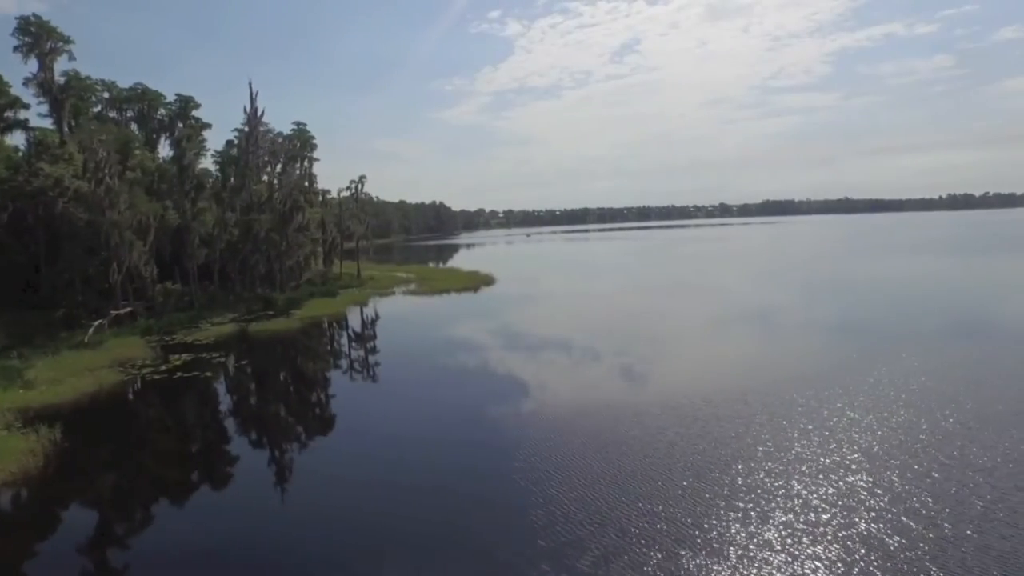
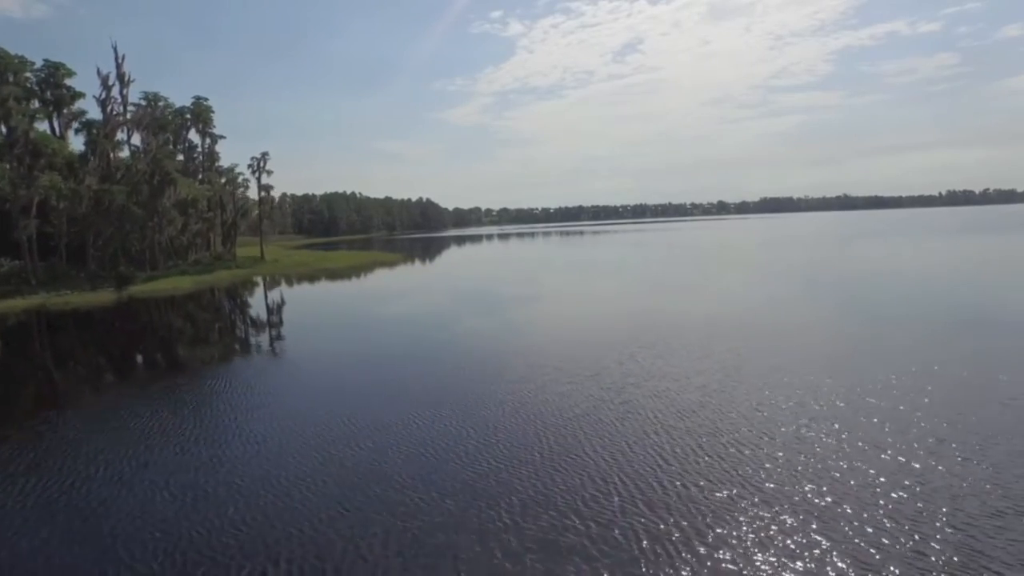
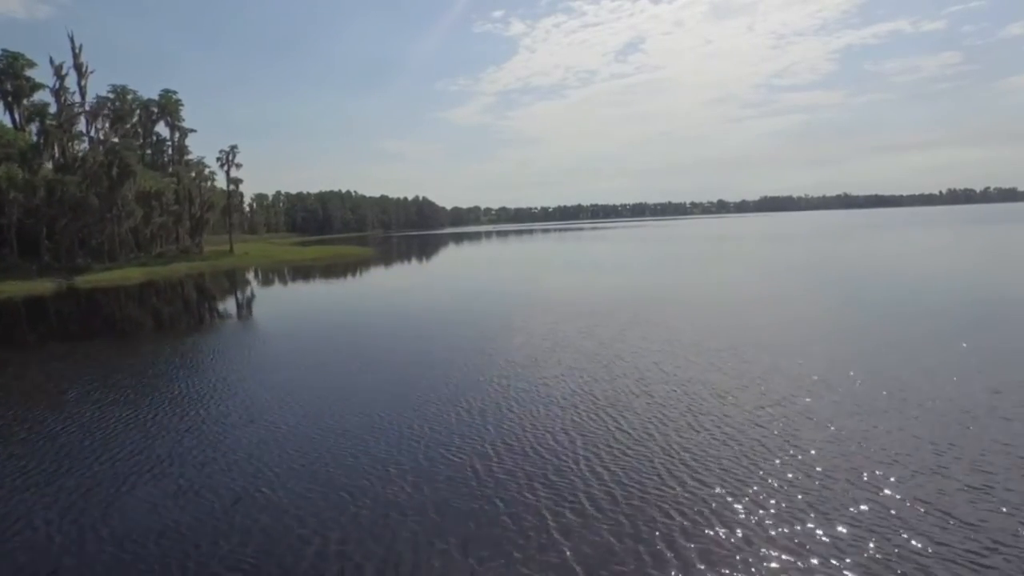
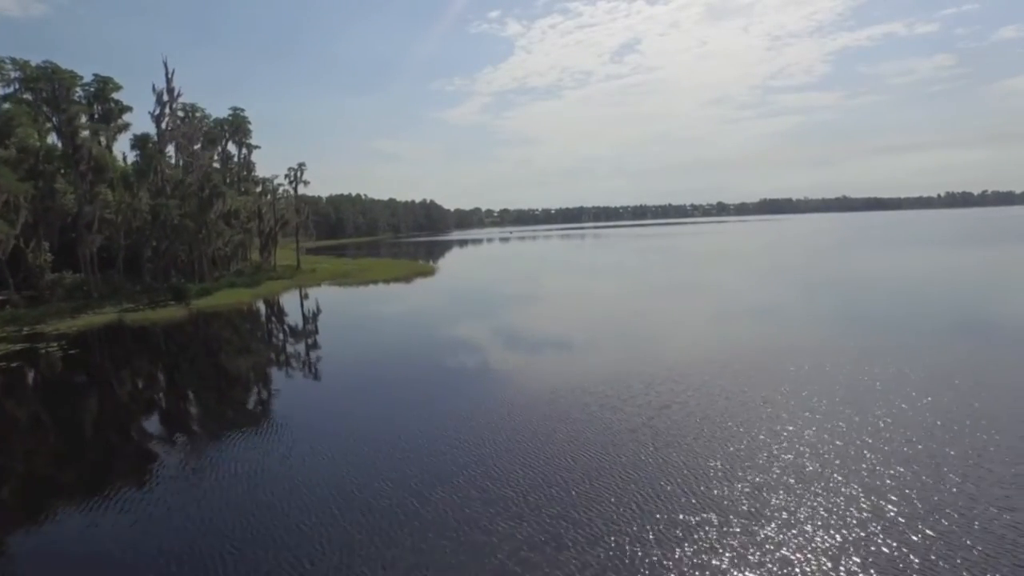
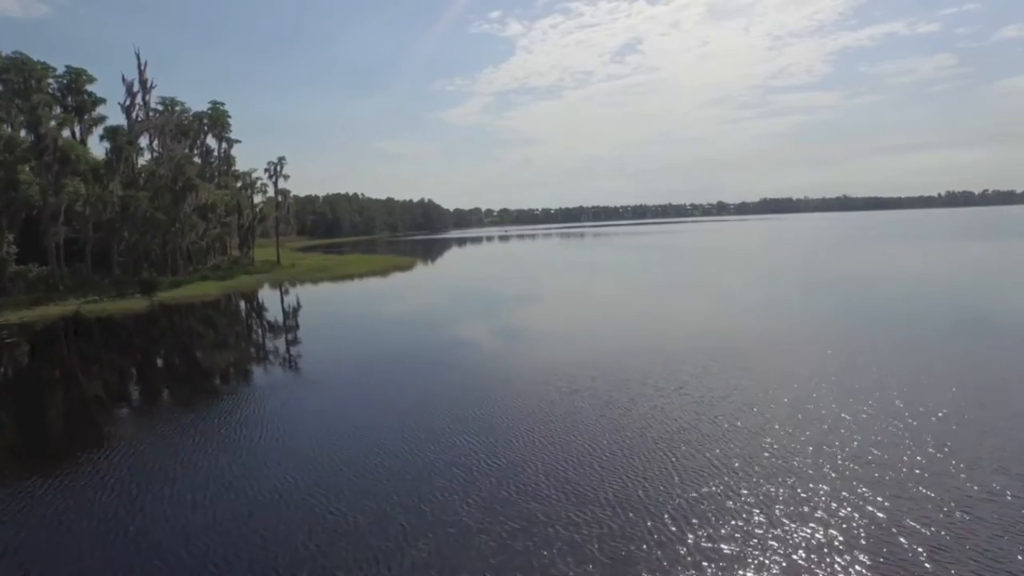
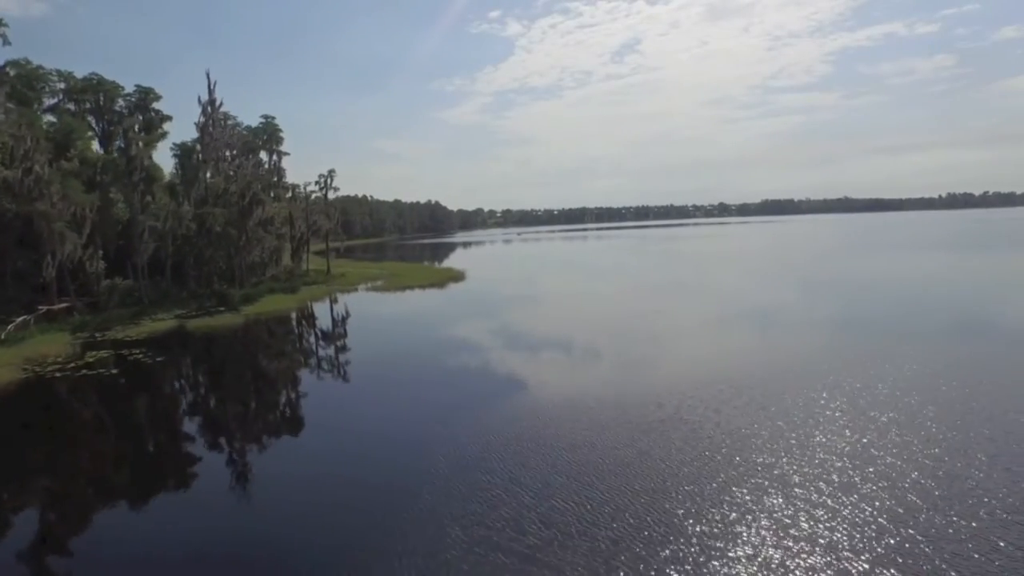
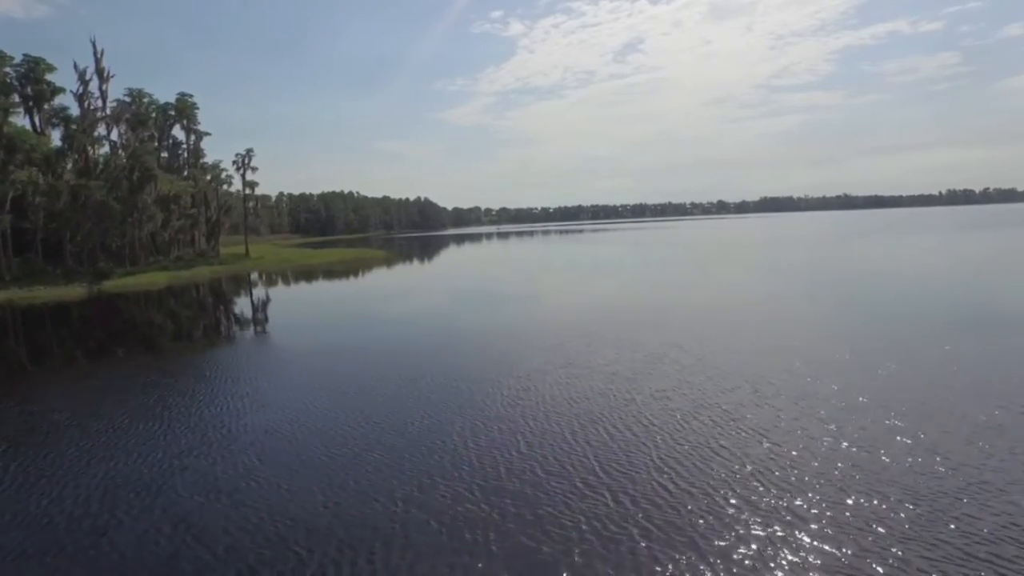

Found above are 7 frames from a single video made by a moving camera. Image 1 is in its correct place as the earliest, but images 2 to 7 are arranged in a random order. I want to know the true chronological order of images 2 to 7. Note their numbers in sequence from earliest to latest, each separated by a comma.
6, 4, 5, 2, 7, 3
